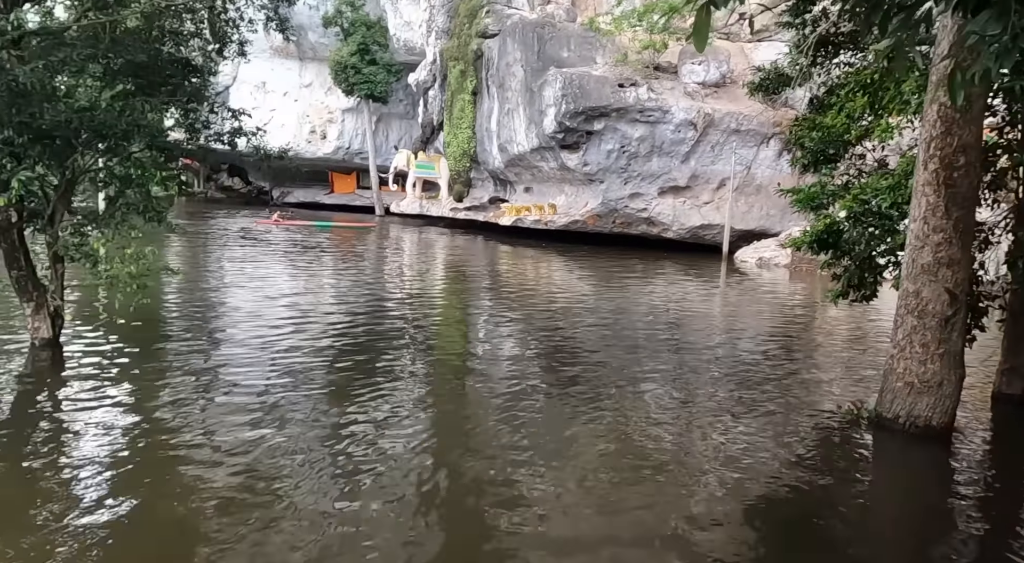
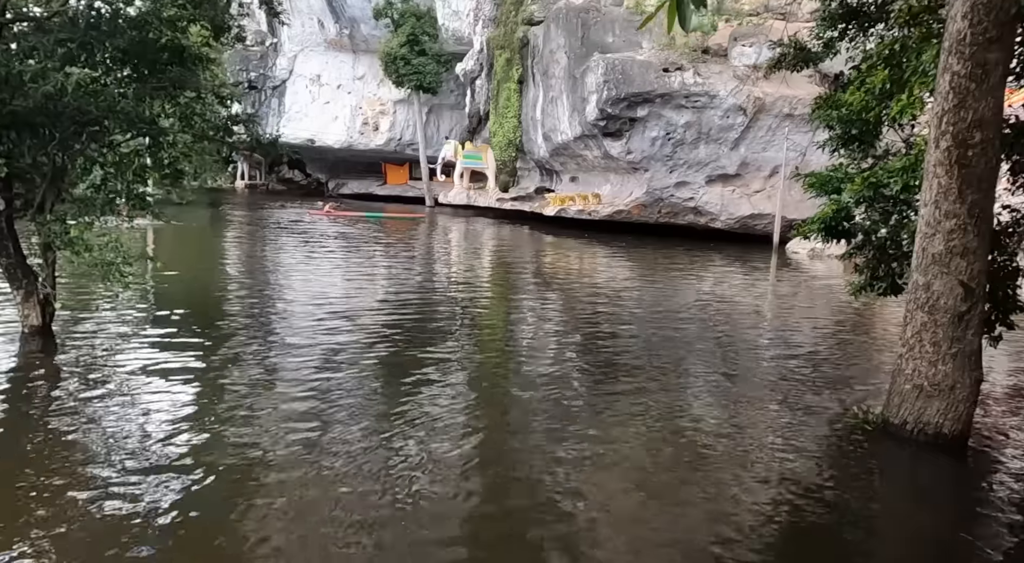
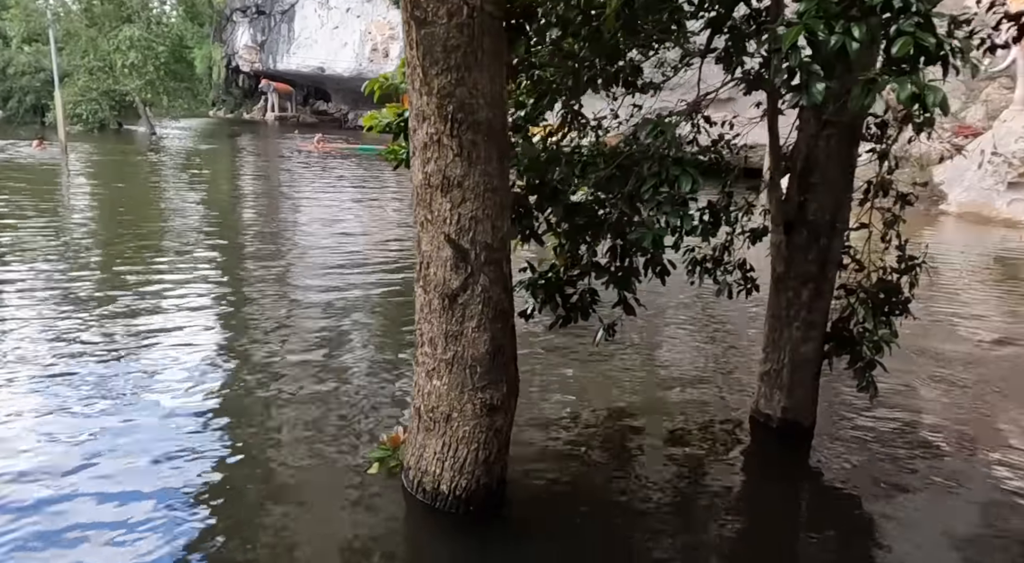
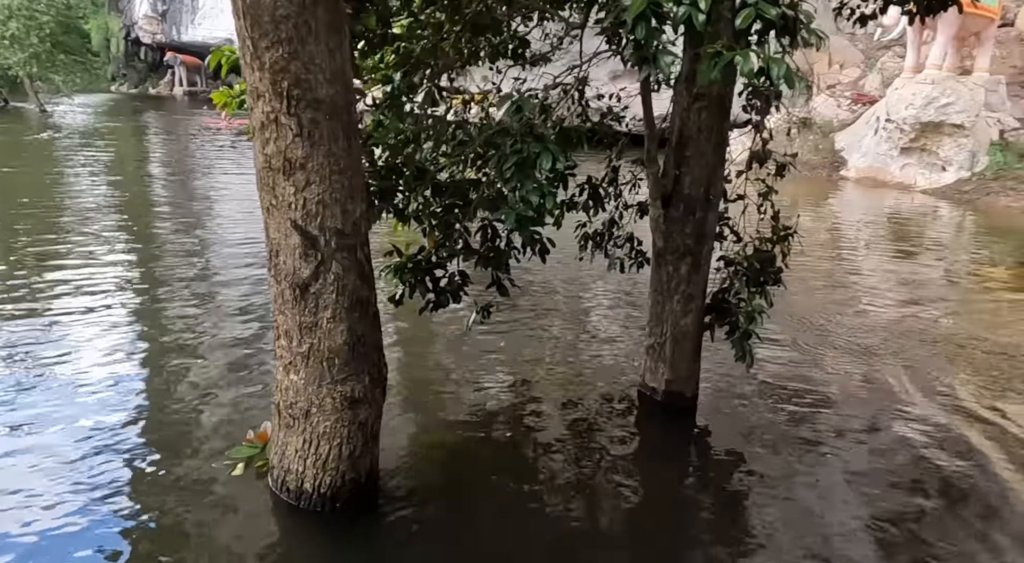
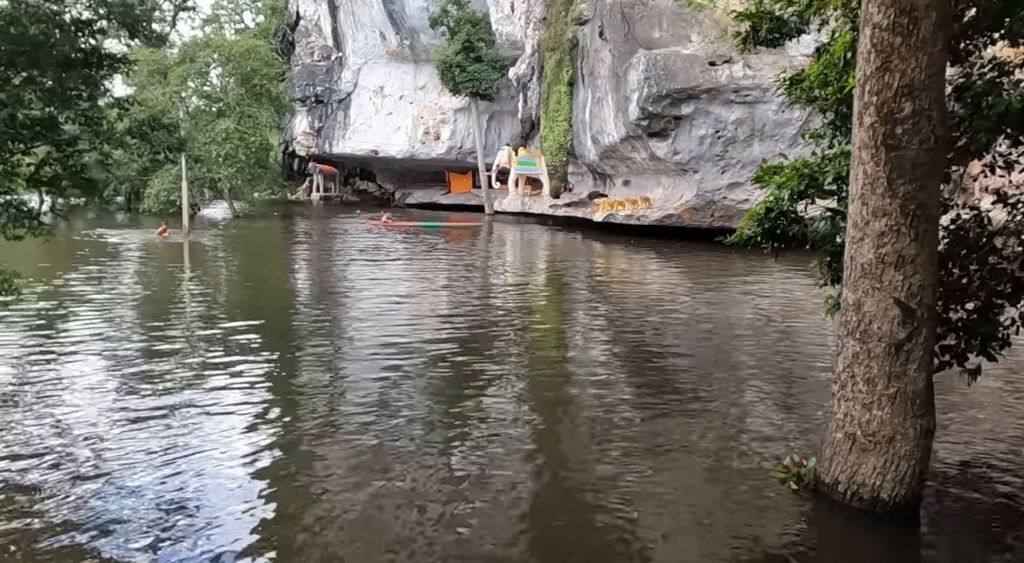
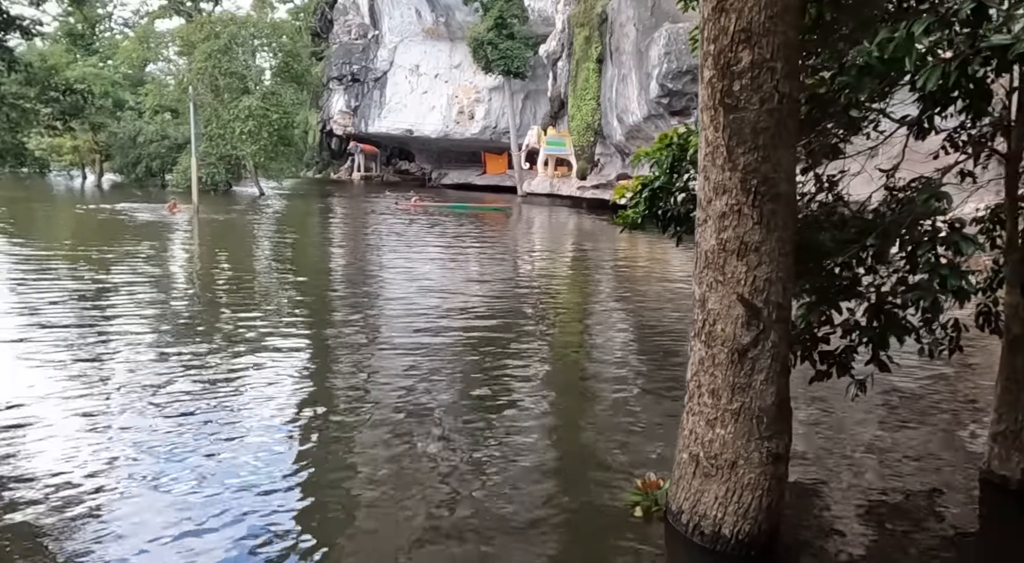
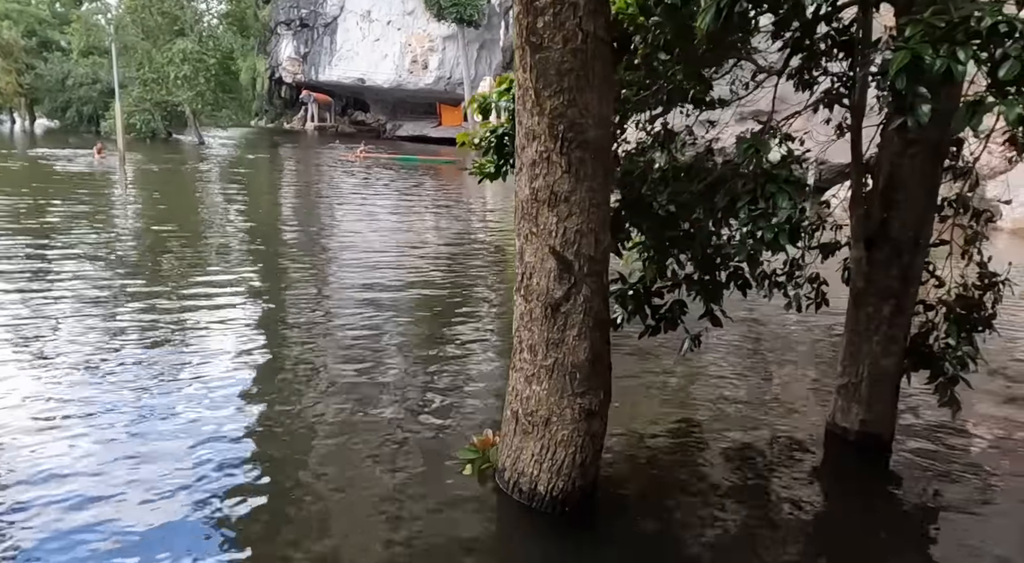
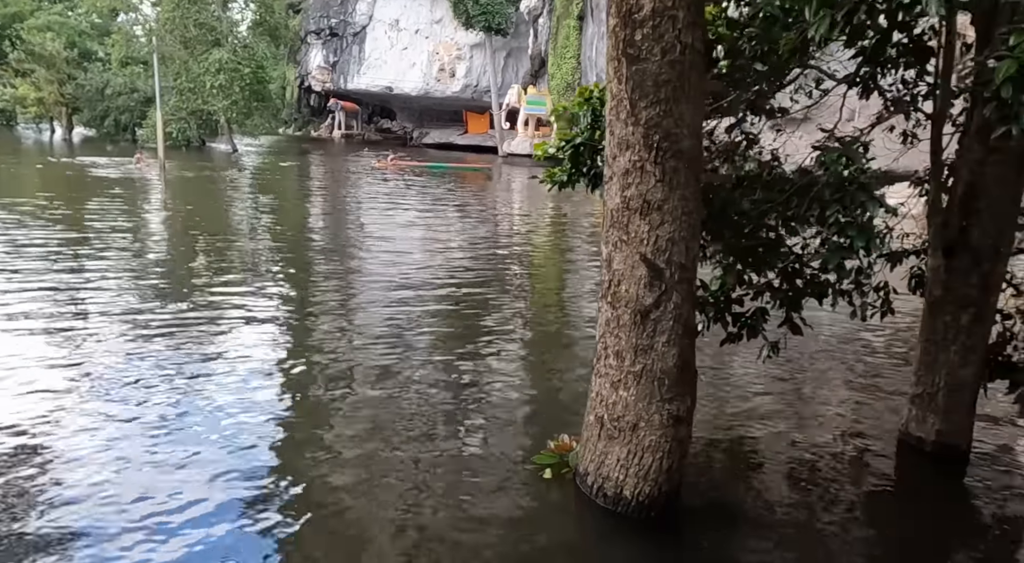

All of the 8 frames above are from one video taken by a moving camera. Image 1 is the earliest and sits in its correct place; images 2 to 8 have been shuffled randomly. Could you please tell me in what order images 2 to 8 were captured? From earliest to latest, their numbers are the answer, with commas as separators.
2, 5, 6, 8, 7, 3, 4
